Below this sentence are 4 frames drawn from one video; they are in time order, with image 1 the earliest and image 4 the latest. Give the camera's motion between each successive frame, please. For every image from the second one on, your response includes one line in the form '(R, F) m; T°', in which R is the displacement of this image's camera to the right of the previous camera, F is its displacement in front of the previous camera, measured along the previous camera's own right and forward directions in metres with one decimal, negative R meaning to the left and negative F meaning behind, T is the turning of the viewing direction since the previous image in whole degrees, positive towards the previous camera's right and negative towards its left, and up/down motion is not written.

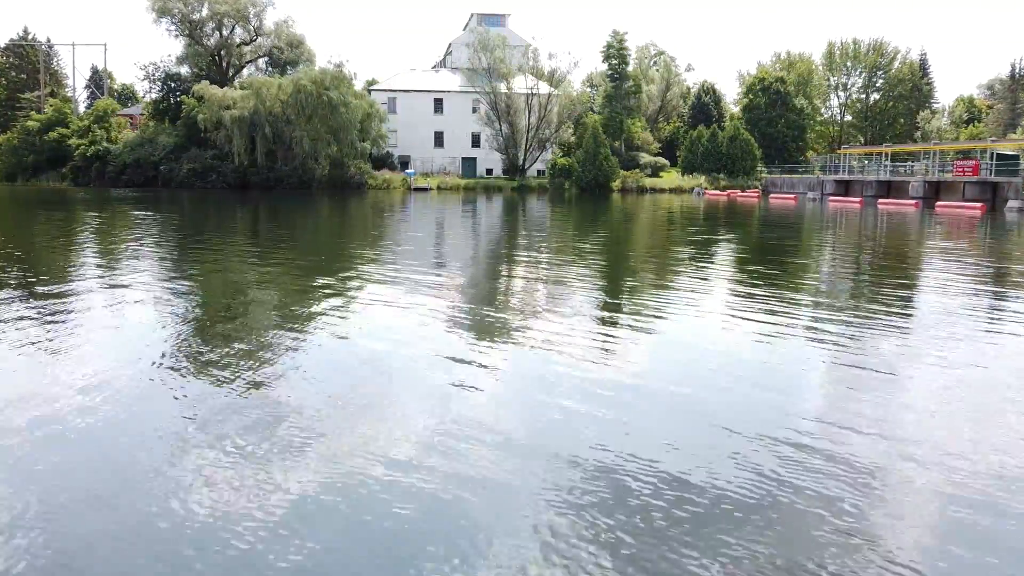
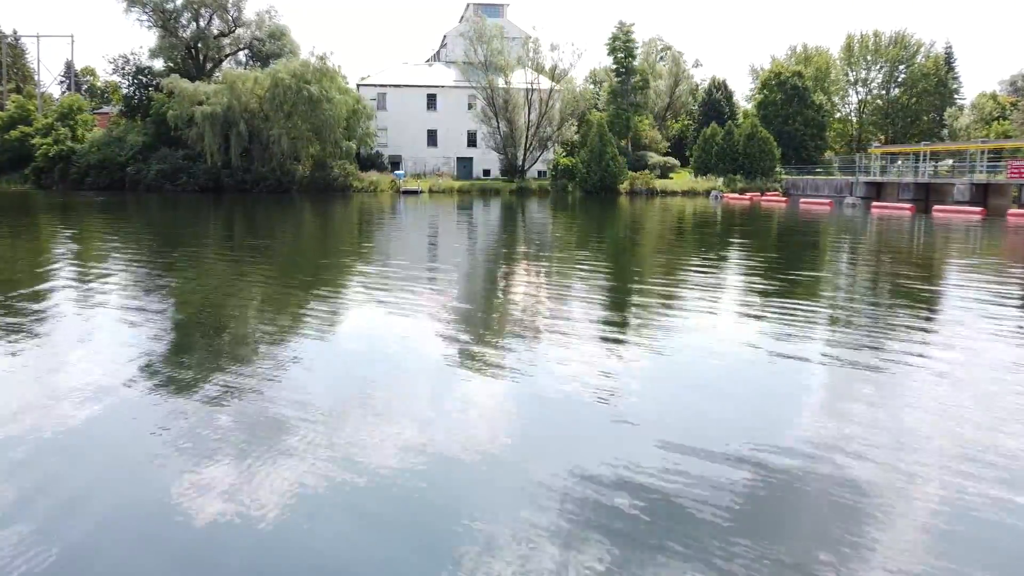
(+0.1, +1.5) m; 0°
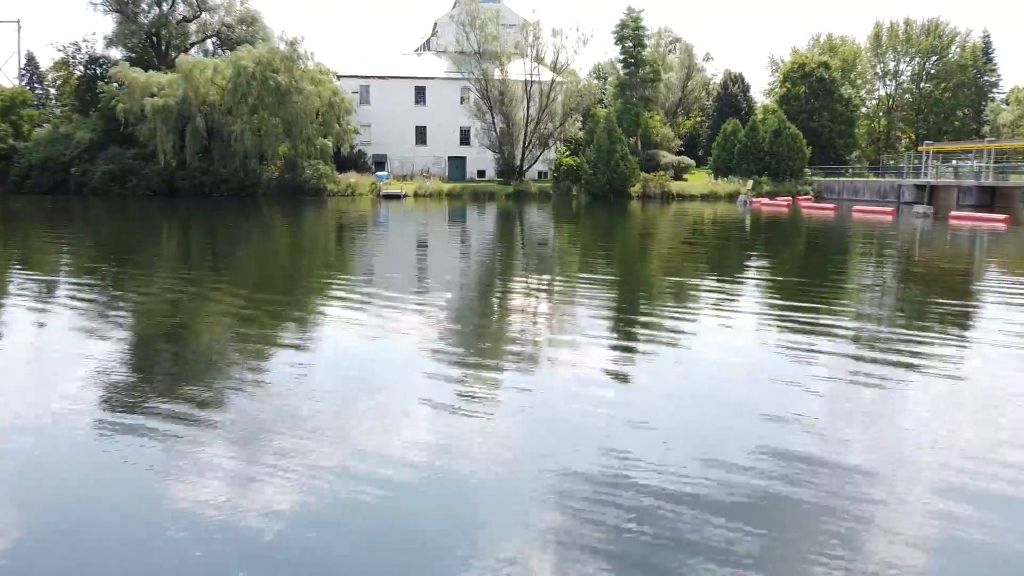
(+0.1, +2.1) m; 0°
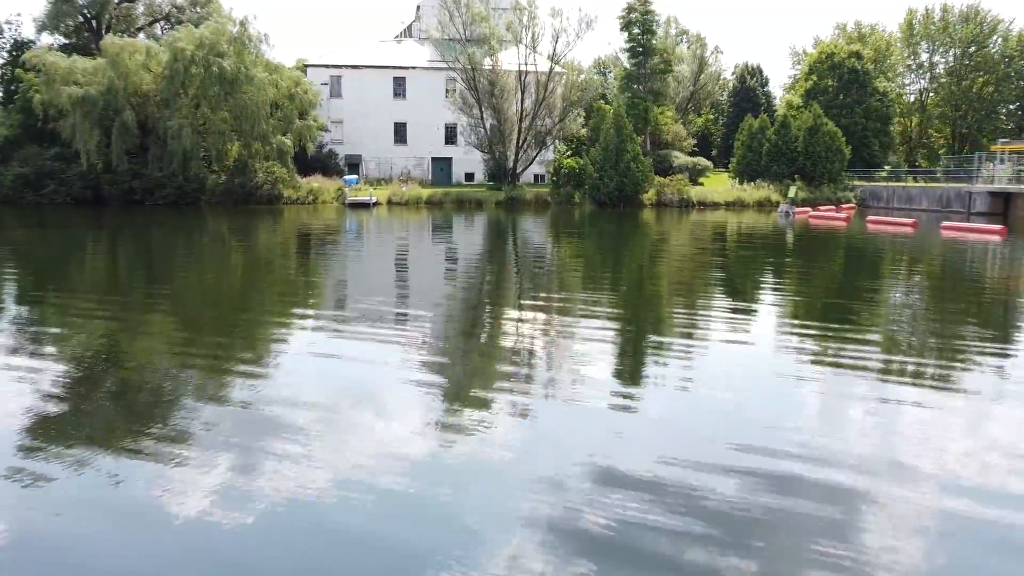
(+0.1, +2.3) m; 0°
